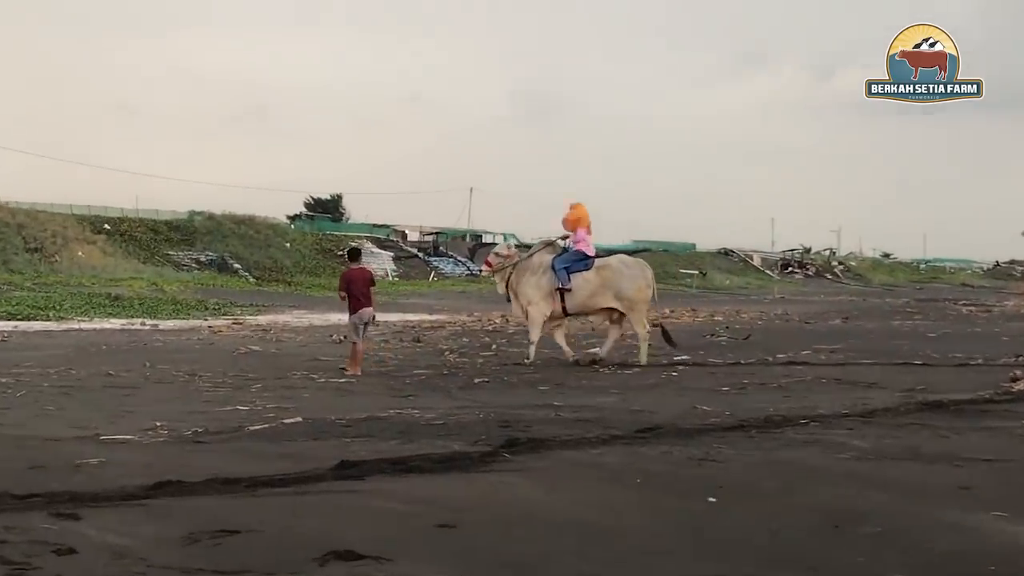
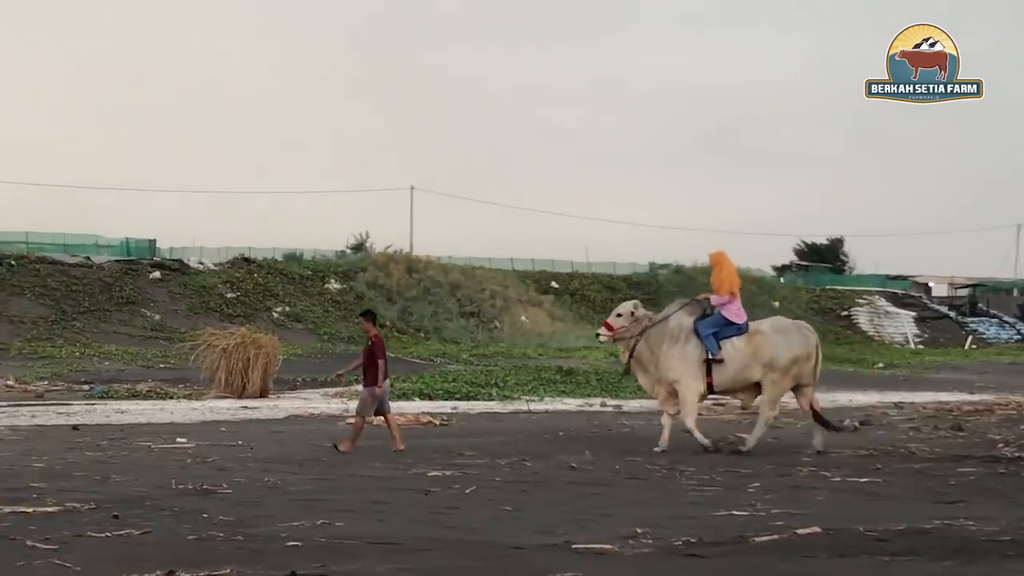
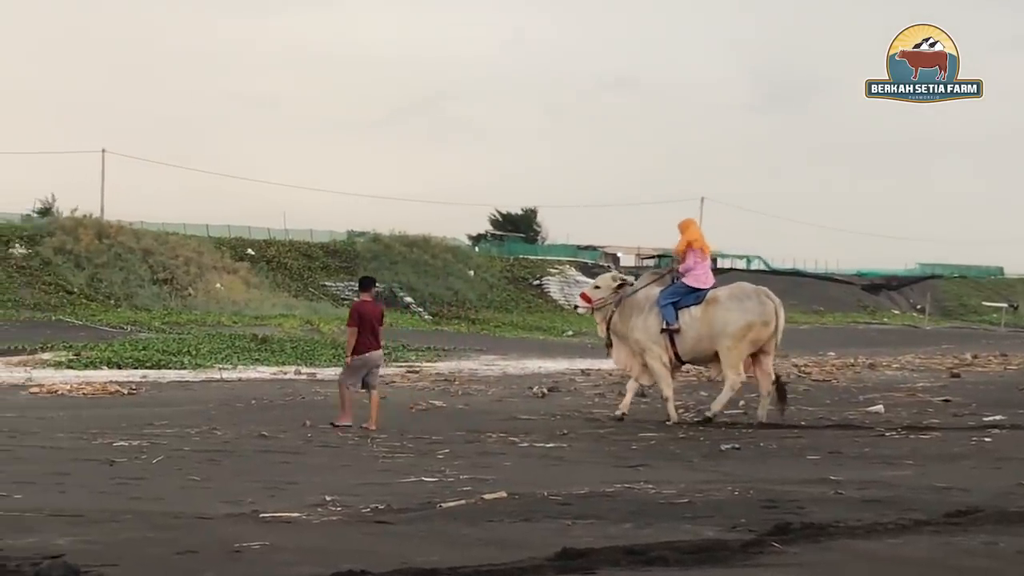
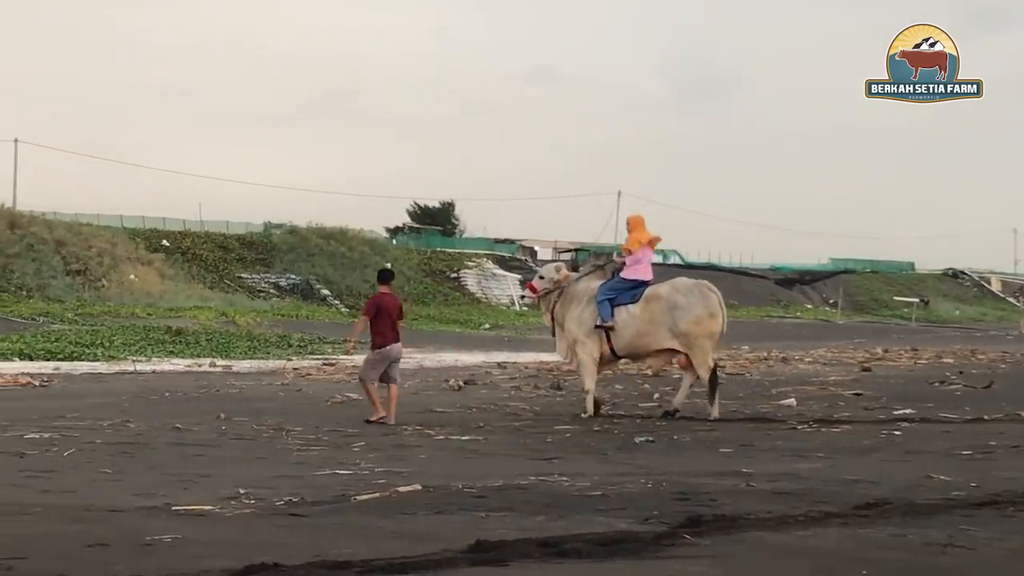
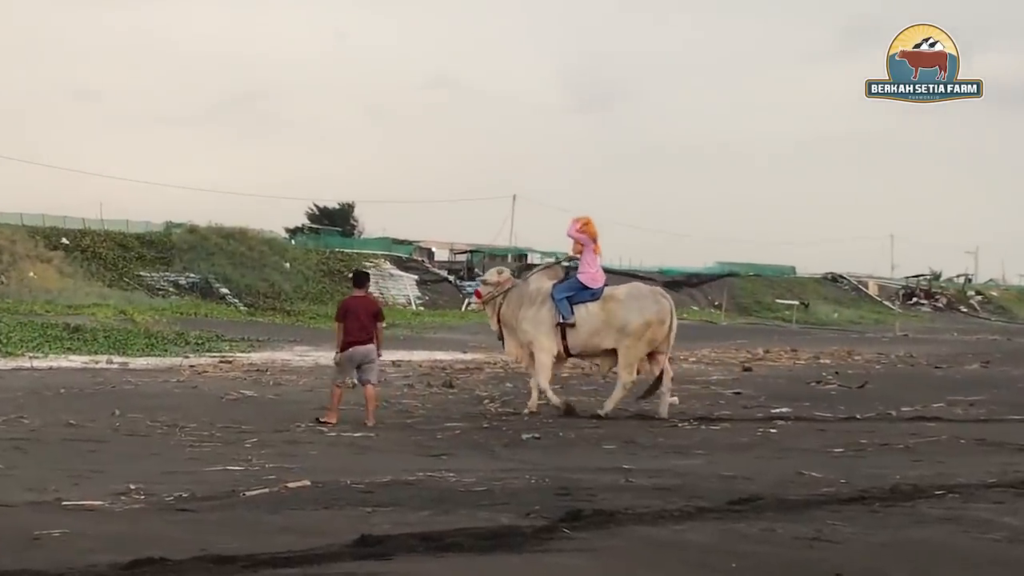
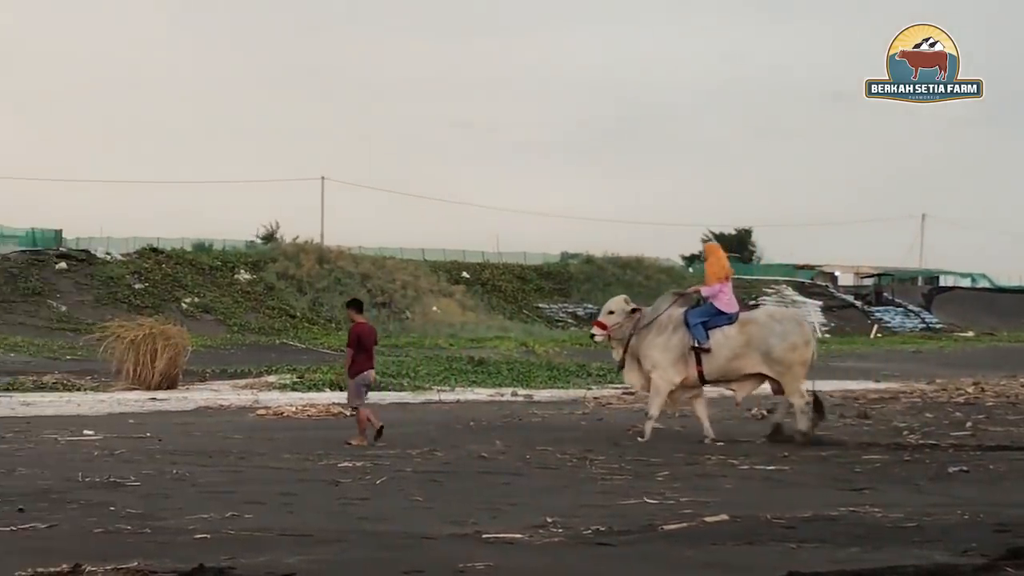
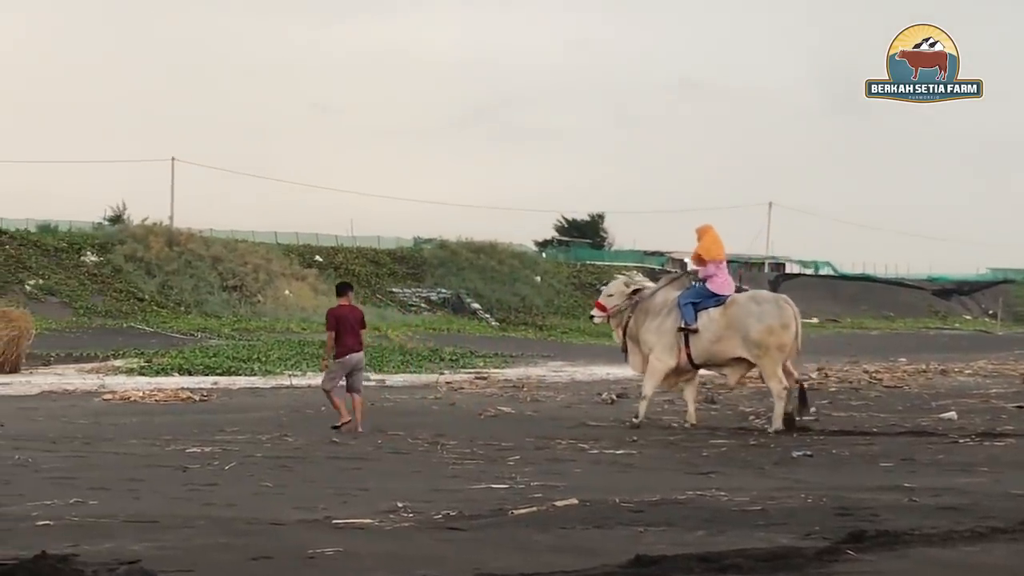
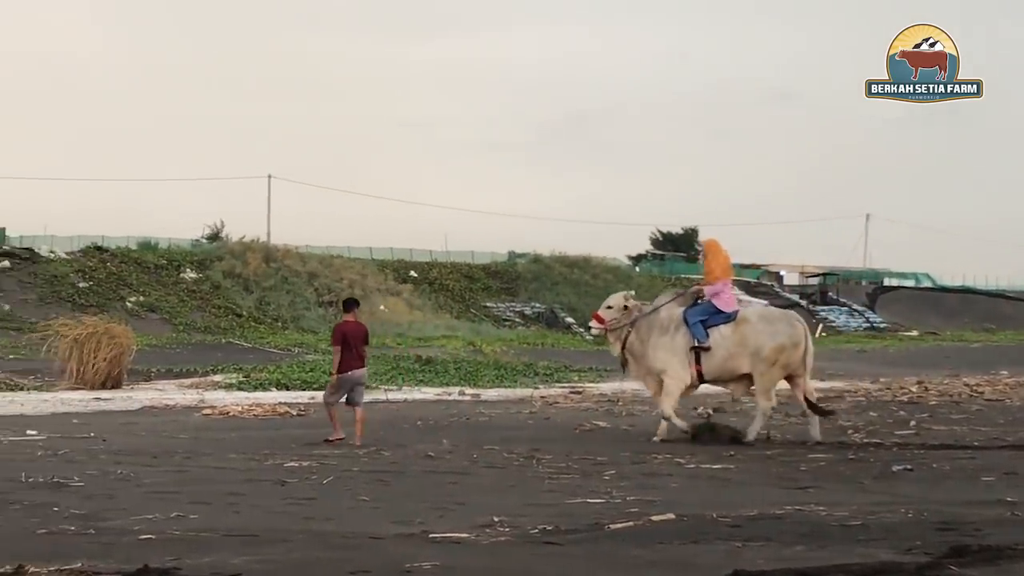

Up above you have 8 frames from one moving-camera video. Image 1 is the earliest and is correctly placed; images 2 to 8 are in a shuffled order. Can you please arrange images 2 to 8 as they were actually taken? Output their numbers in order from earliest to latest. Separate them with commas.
5, 4, 3, 7, 8, 6, 2
